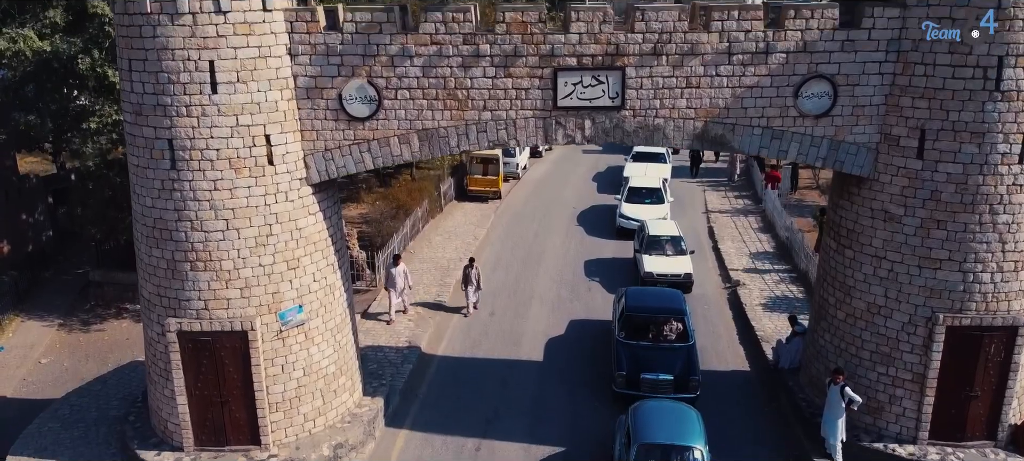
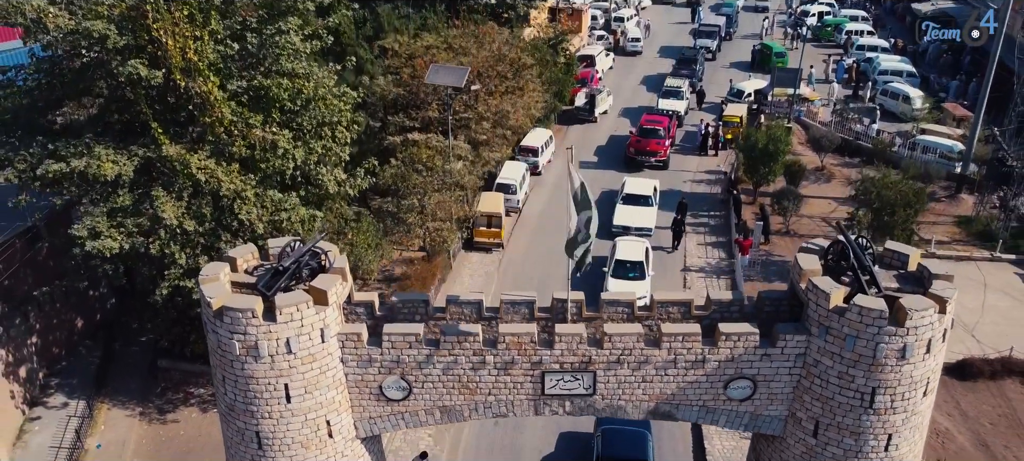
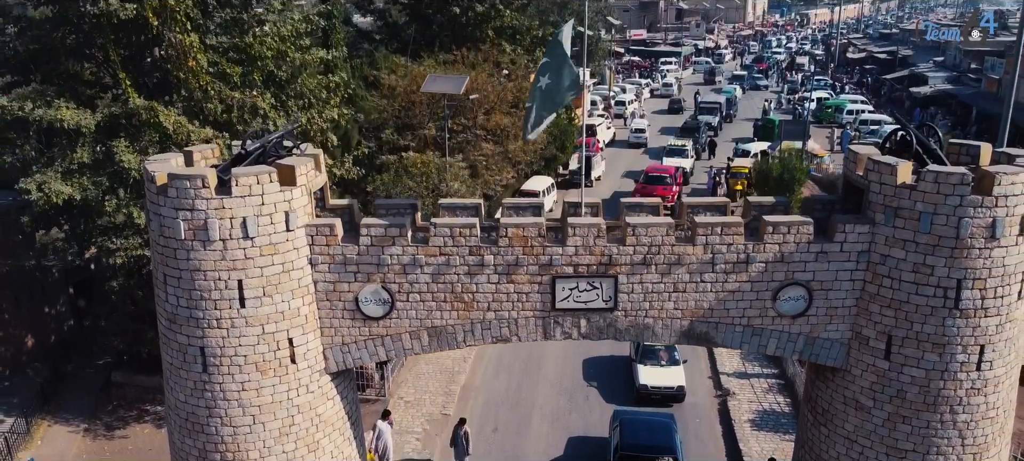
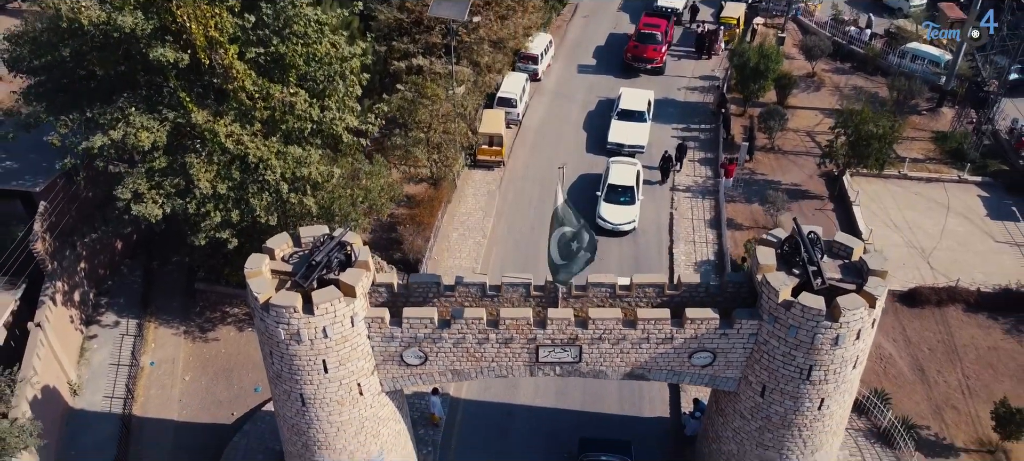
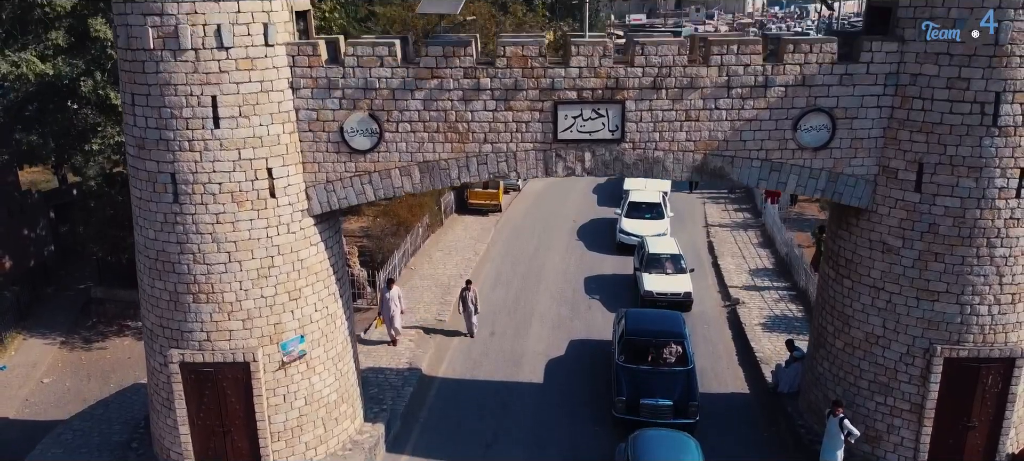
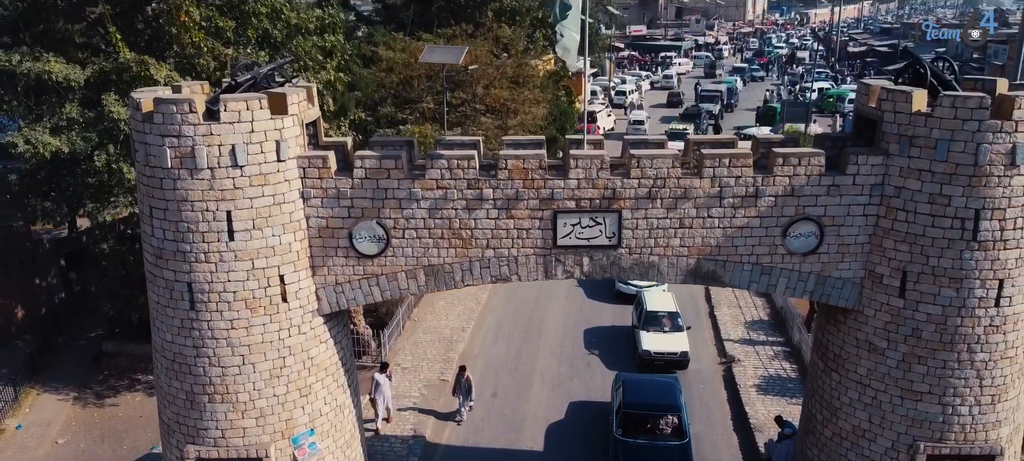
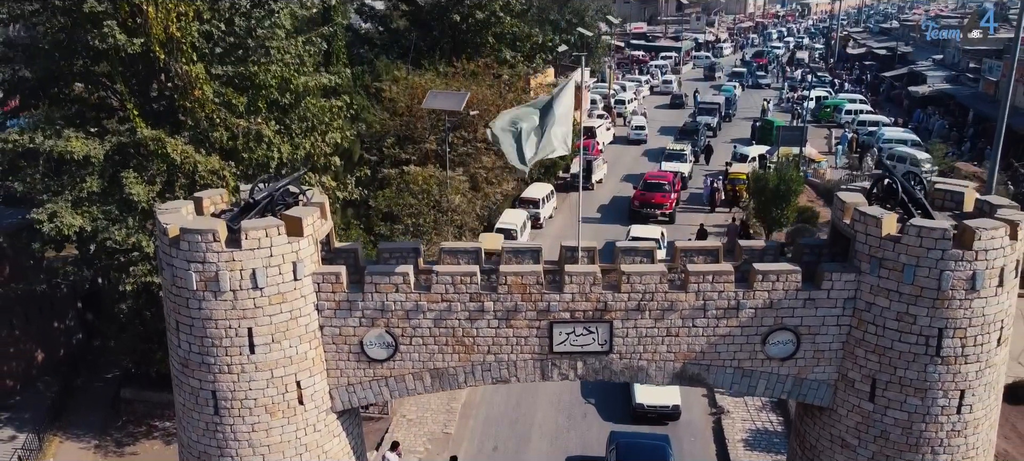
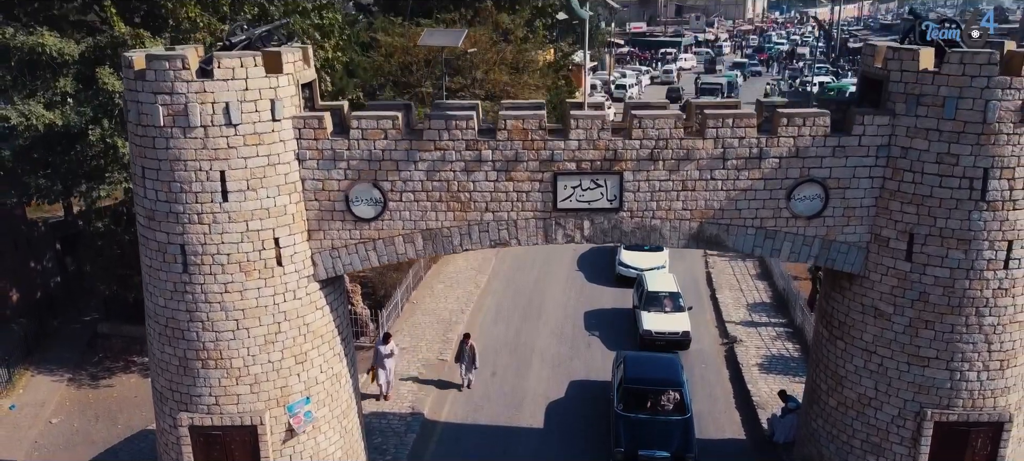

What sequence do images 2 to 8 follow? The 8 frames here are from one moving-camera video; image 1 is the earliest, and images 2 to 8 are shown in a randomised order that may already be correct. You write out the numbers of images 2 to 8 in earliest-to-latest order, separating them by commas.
5, 8, 6, 3, 7, 2, 4
